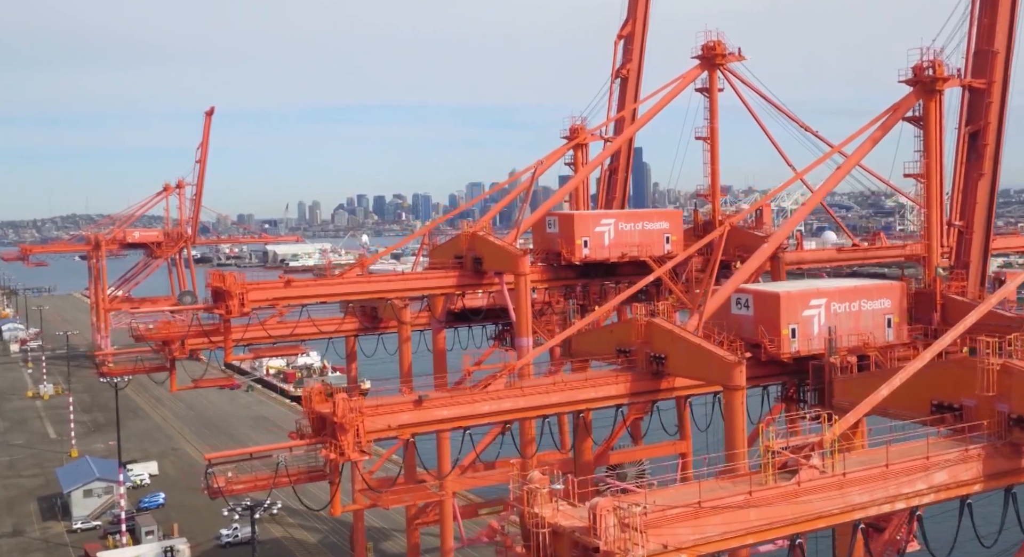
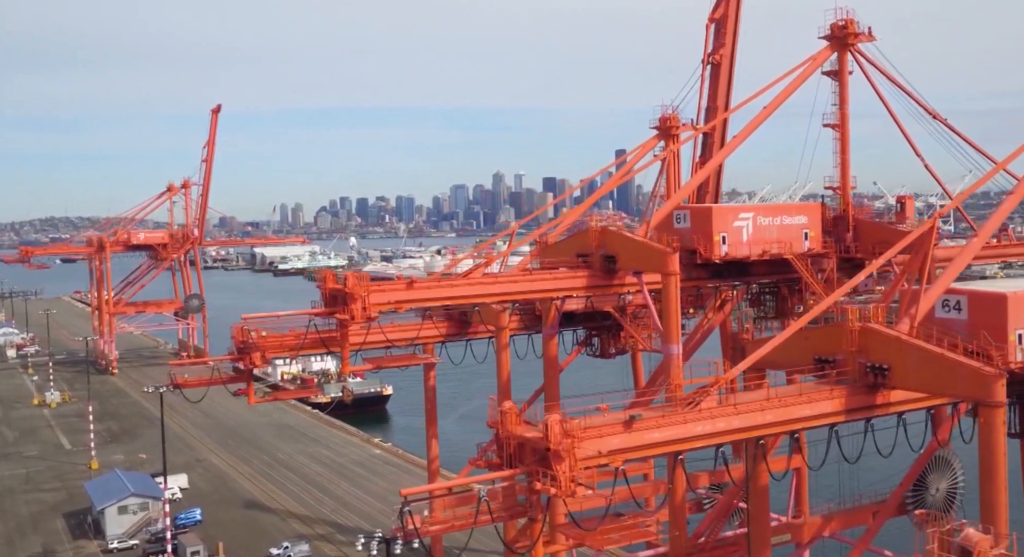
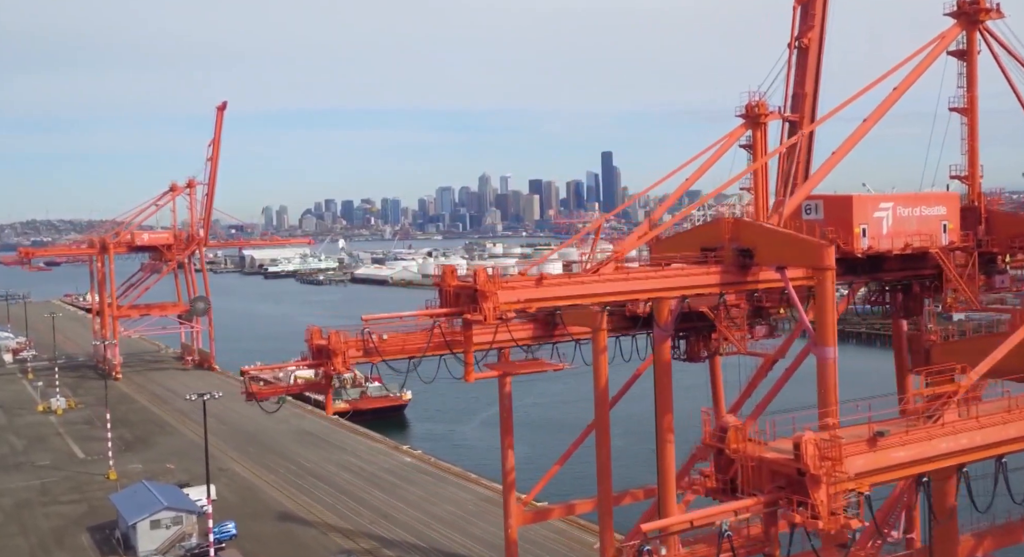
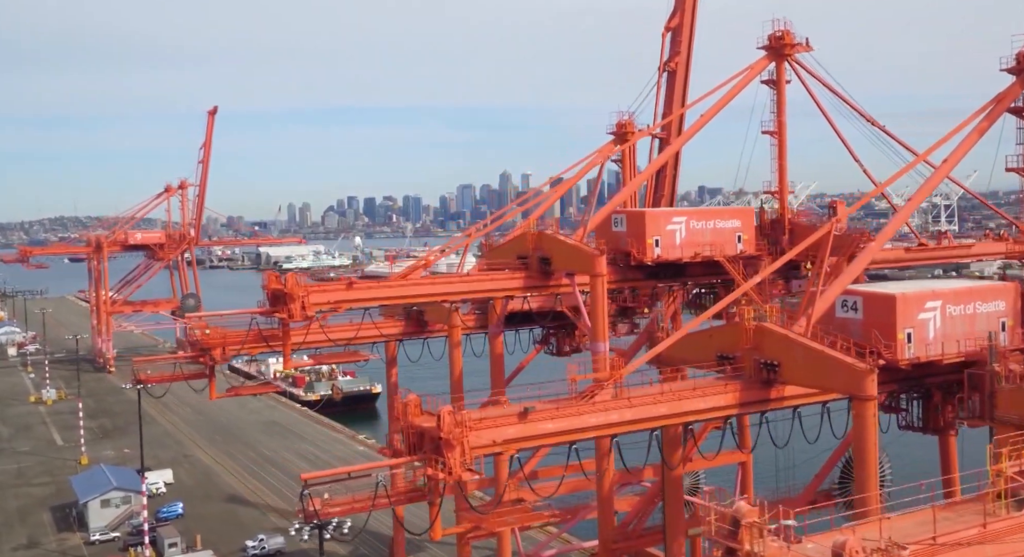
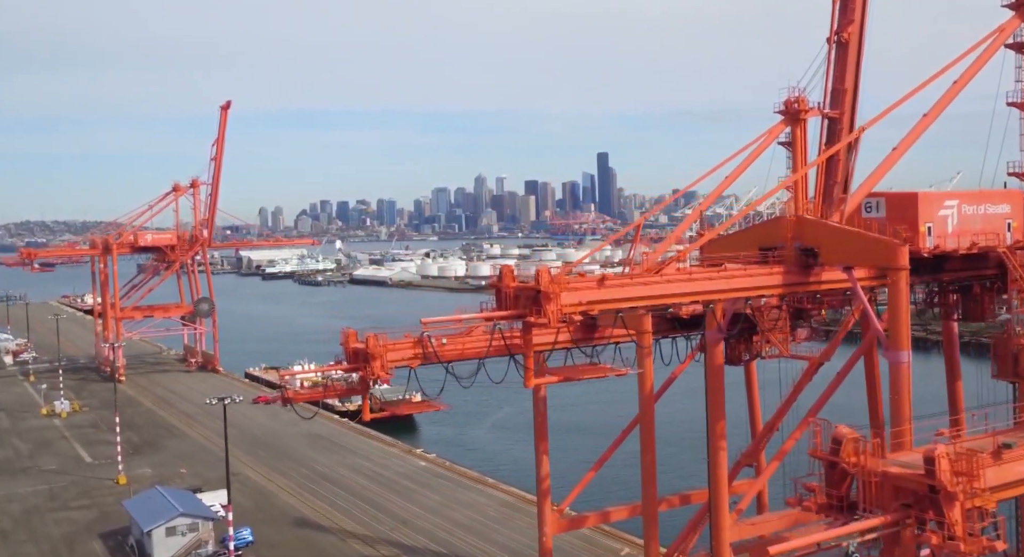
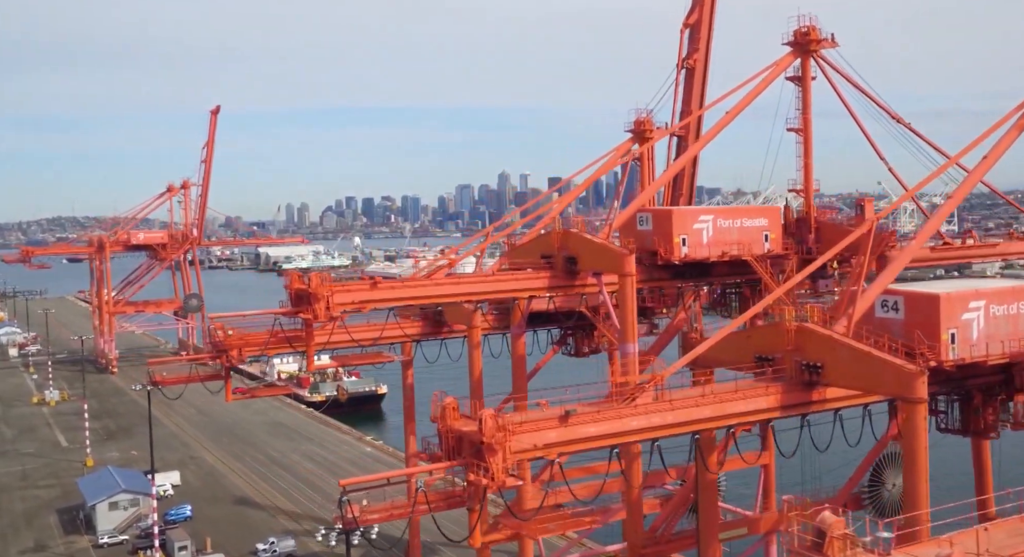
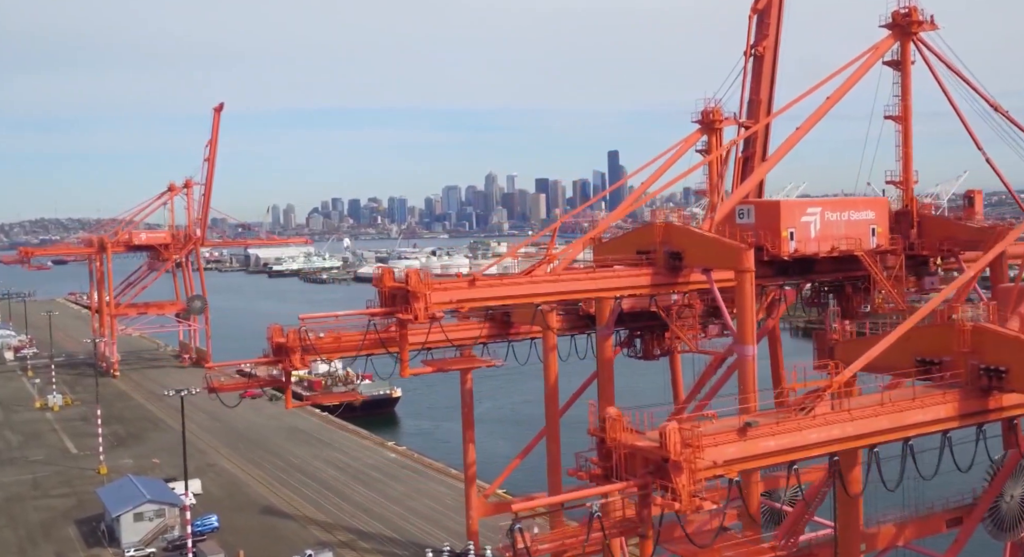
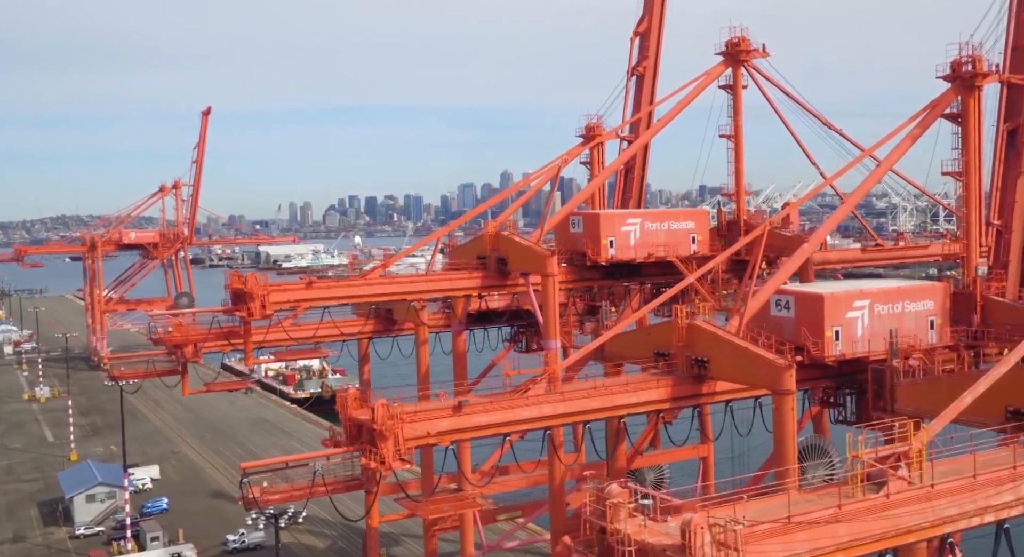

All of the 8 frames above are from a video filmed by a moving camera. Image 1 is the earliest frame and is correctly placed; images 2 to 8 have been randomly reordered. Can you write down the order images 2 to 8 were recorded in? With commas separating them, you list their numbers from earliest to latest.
8, 4, 6, 2, 7, 3, 5
